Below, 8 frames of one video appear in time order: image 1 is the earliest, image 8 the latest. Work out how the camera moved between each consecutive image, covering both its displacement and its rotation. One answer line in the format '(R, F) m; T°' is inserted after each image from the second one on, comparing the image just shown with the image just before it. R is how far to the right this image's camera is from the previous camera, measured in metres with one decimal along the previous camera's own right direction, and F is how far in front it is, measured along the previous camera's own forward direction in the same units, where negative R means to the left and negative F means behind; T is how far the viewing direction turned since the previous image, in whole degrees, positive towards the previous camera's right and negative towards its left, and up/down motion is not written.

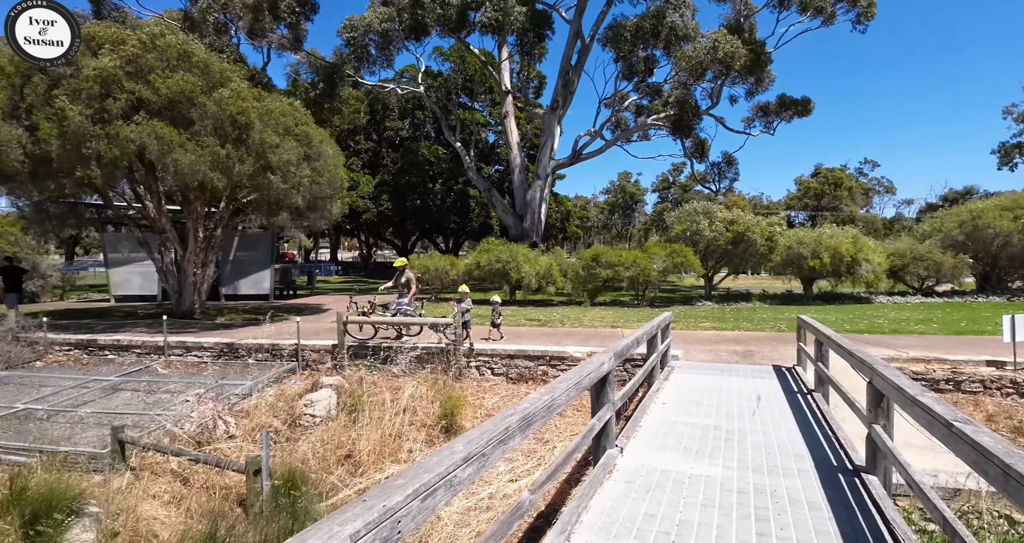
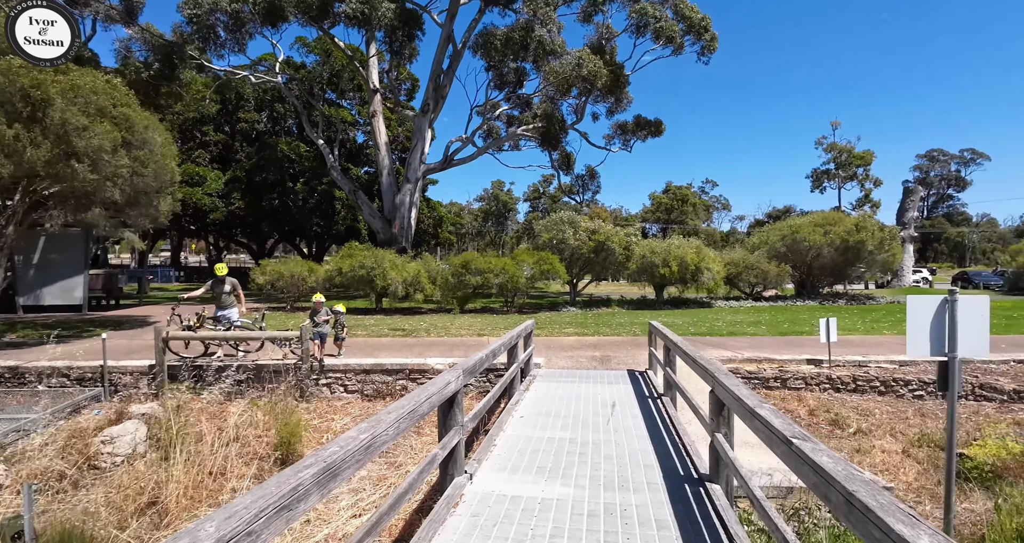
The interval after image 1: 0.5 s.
(+0.2, +0.4) m; +13°
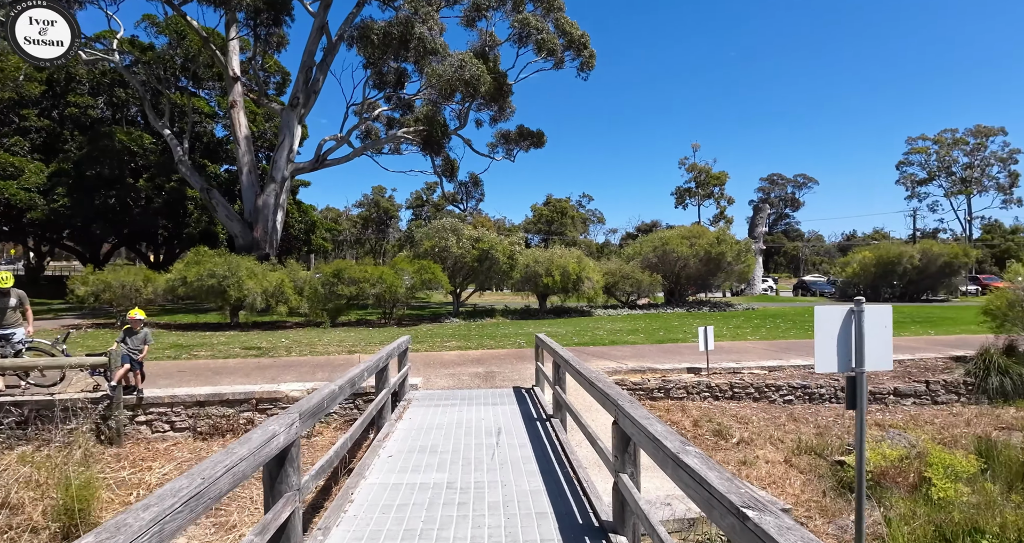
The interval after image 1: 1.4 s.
(+0.1, +0.8) m; +12°
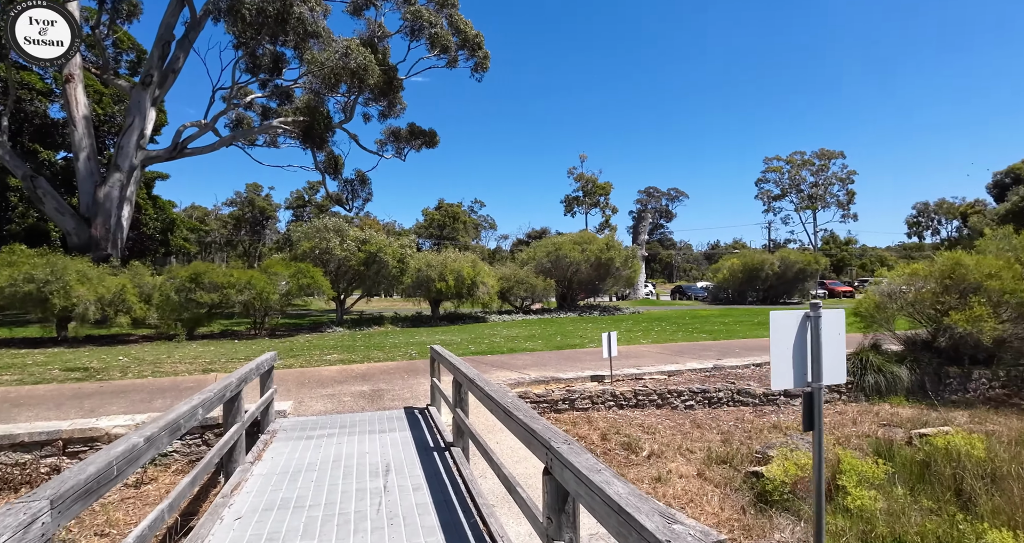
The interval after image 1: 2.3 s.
(0.0, +0.8) m; +11°
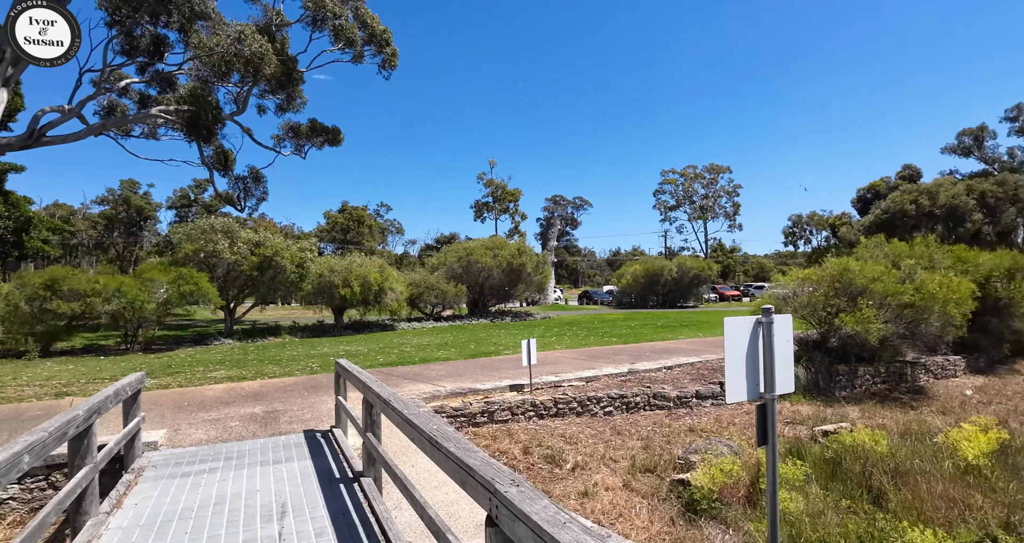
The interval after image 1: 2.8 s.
(-0.1, +0.5) m; +10°
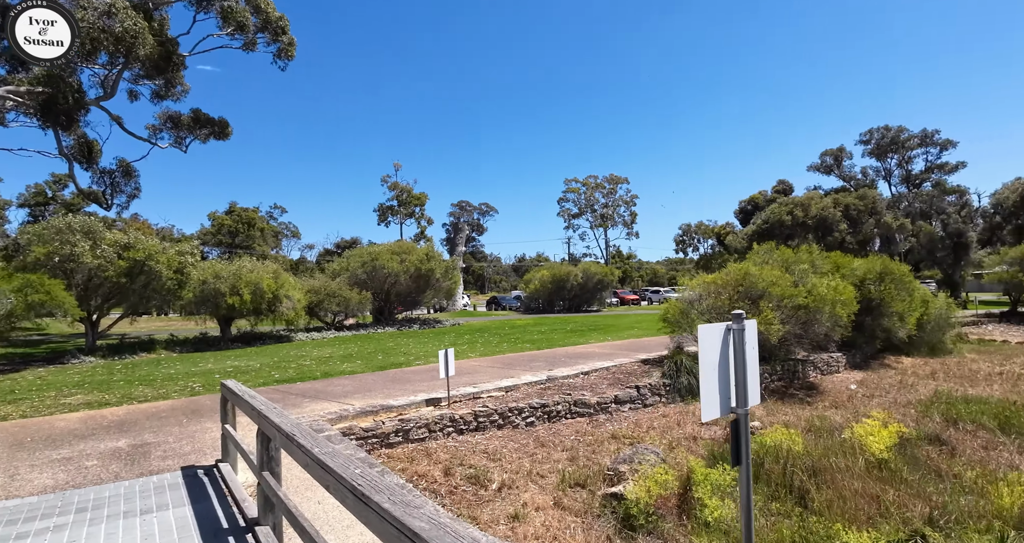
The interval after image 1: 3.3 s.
(-0.2, +0.5) m; +10°
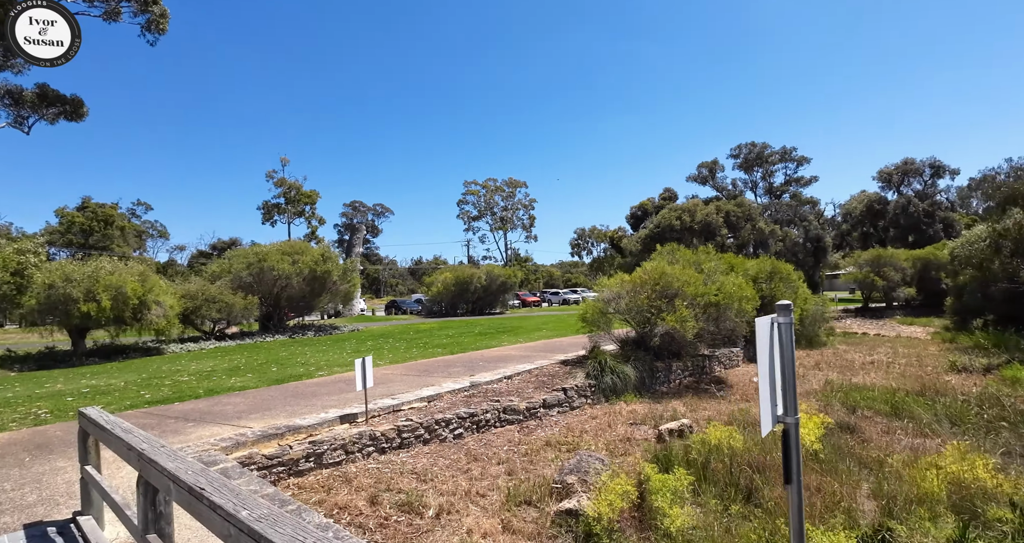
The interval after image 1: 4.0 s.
(-0.4, +0.6) m; +11°
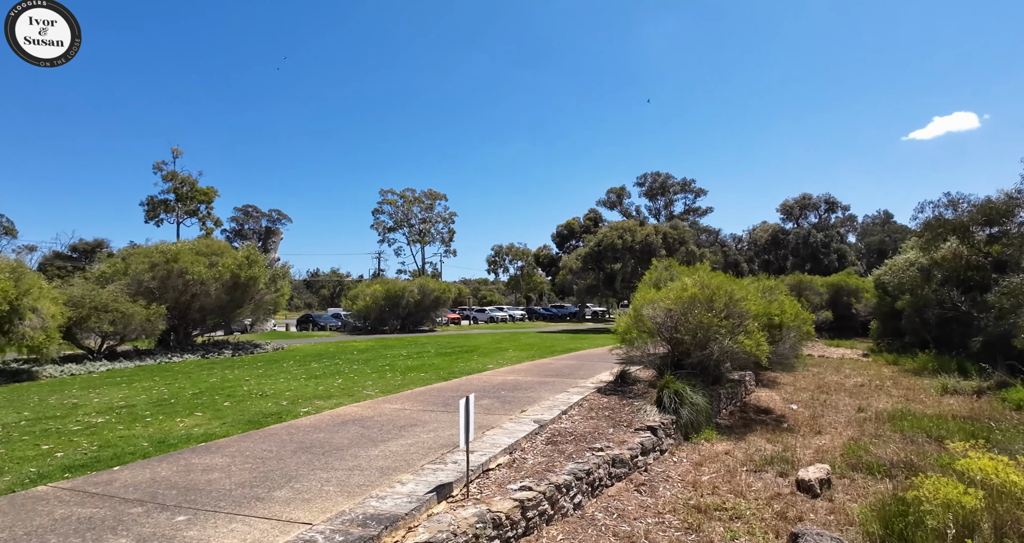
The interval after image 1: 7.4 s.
(-2.2, +2.2) m; +11°
